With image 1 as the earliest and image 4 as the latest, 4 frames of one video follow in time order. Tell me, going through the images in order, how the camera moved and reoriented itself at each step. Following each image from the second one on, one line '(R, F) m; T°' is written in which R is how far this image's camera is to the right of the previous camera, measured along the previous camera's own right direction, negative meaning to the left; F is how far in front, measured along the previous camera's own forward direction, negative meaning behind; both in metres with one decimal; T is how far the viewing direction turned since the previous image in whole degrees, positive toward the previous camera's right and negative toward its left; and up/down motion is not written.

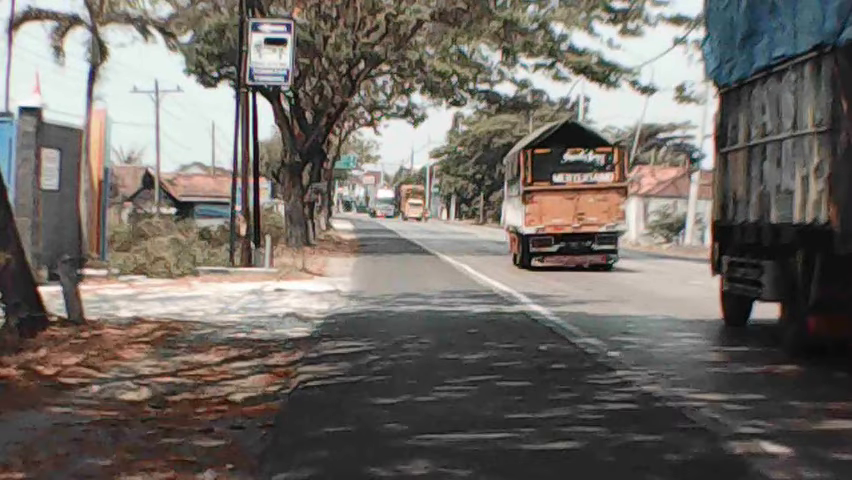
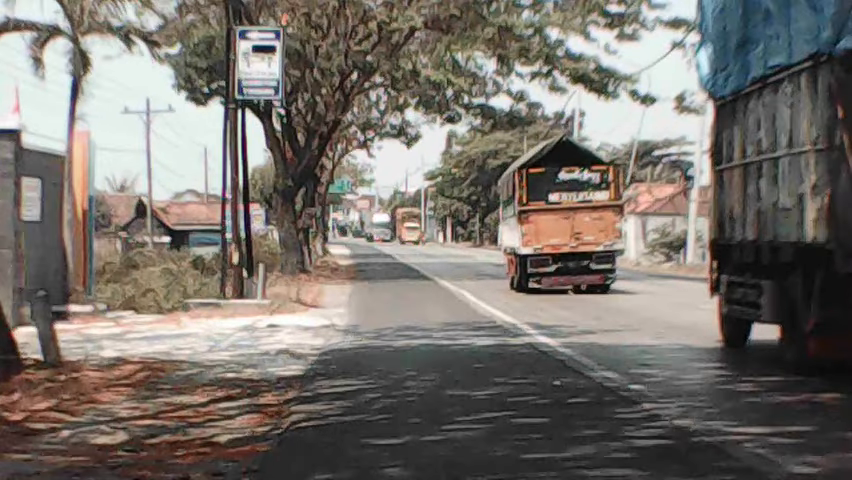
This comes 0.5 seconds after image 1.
(0.0, +0.8) m; 0°
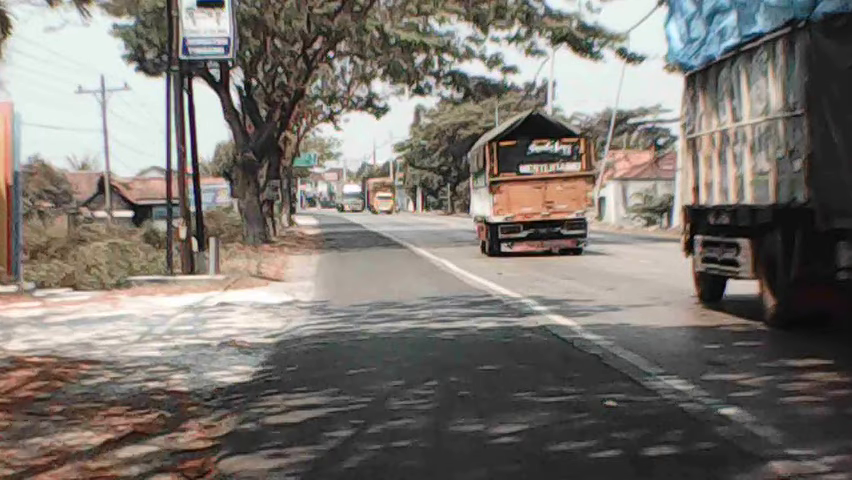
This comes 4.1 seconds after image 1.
(-0.1, +3.0) m; +2°
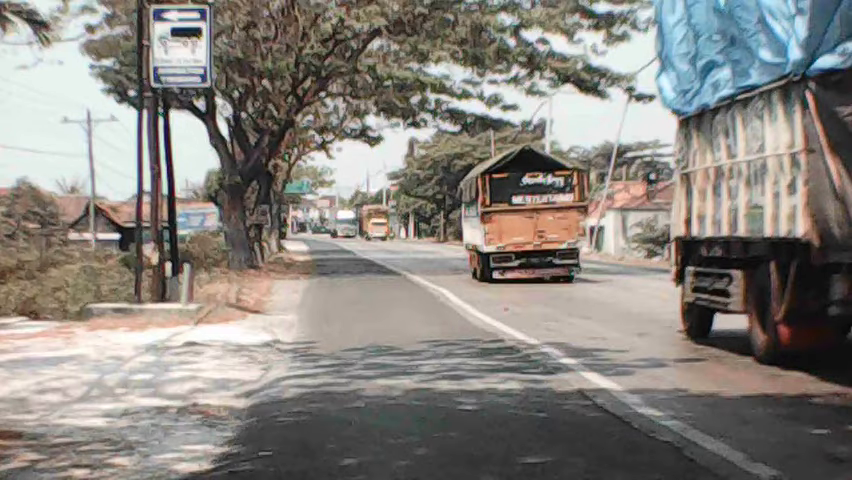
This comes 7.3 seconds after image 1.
(-0.2, +2.1) m; +1°
